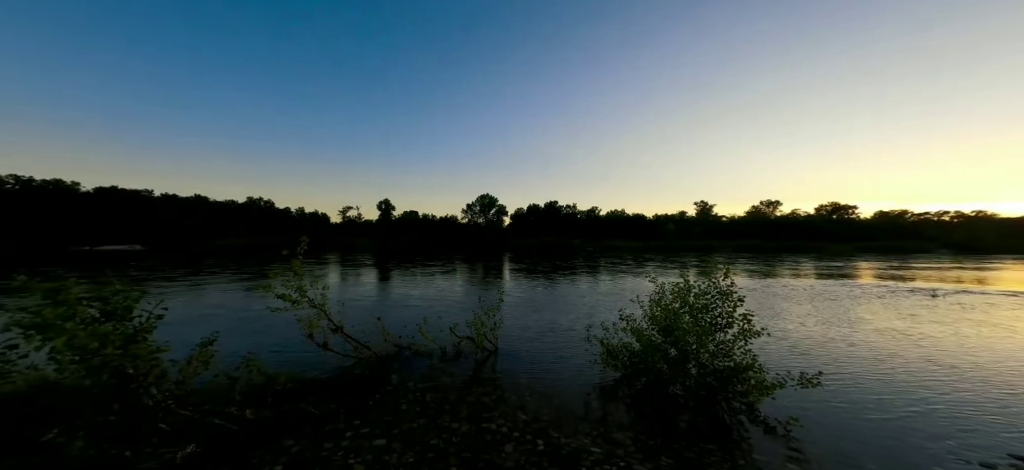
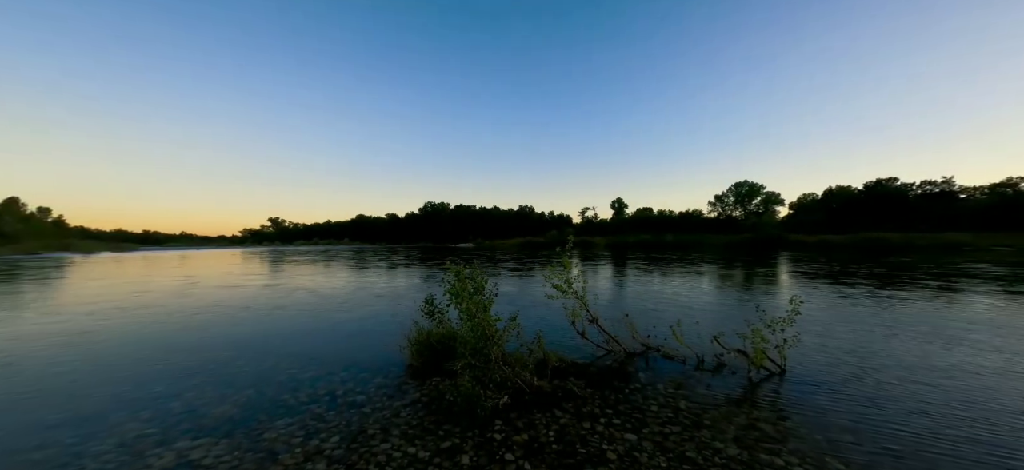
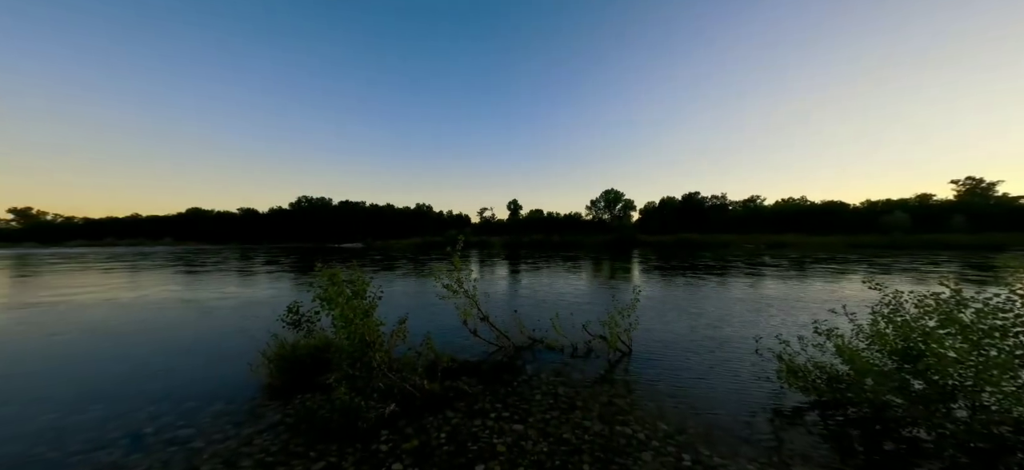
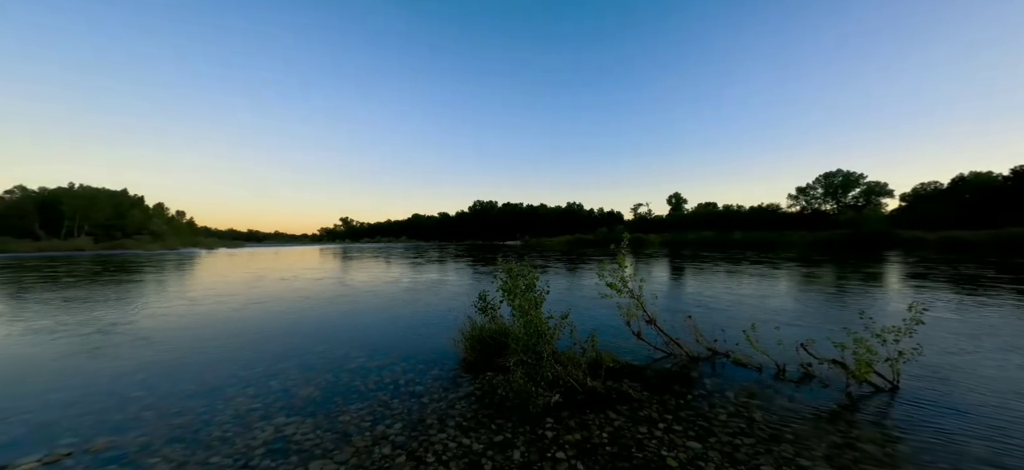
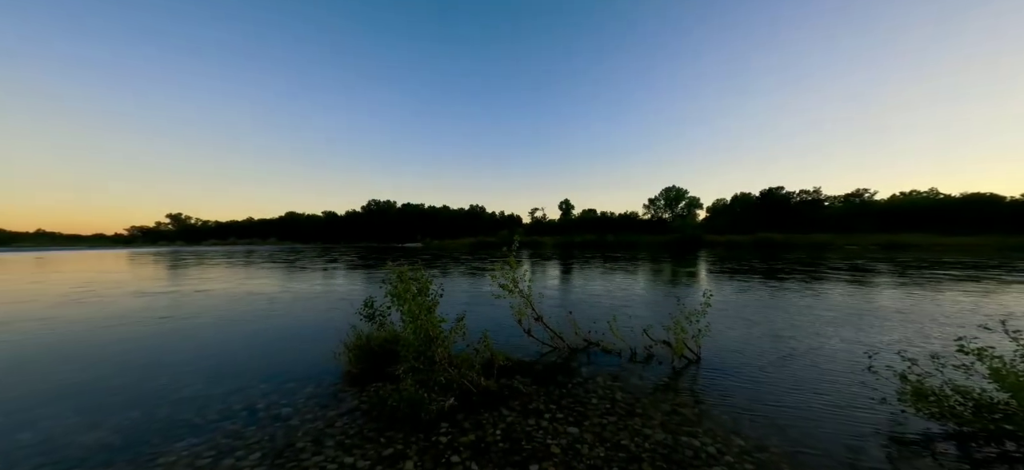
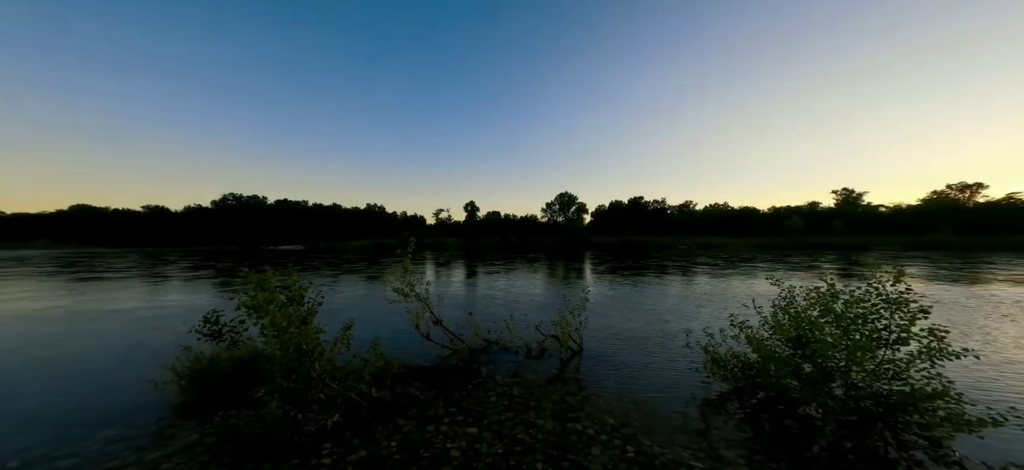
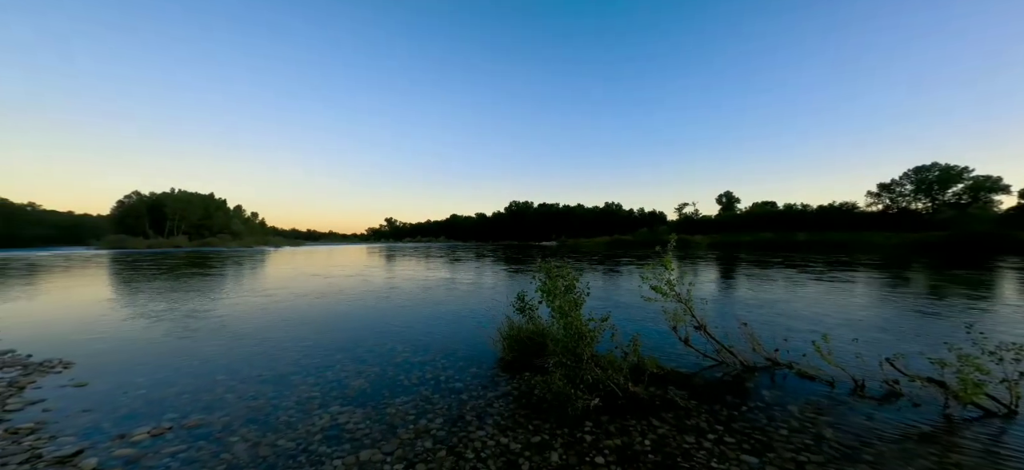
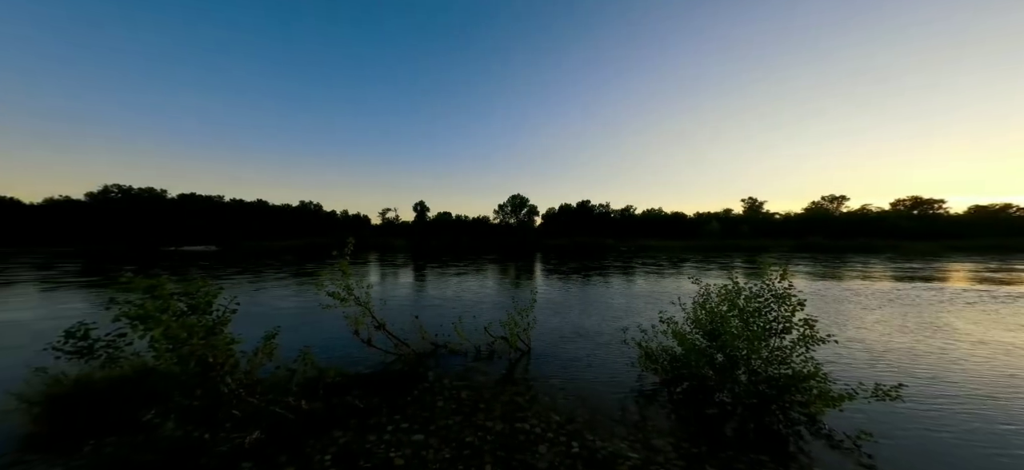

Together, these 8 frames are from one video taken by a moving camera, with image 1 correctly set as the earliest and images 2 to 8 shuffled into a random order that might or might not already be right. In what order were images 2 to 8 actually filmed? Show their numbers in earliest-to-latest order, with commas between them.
8, 6, 3, 5, 2, 4, 7
